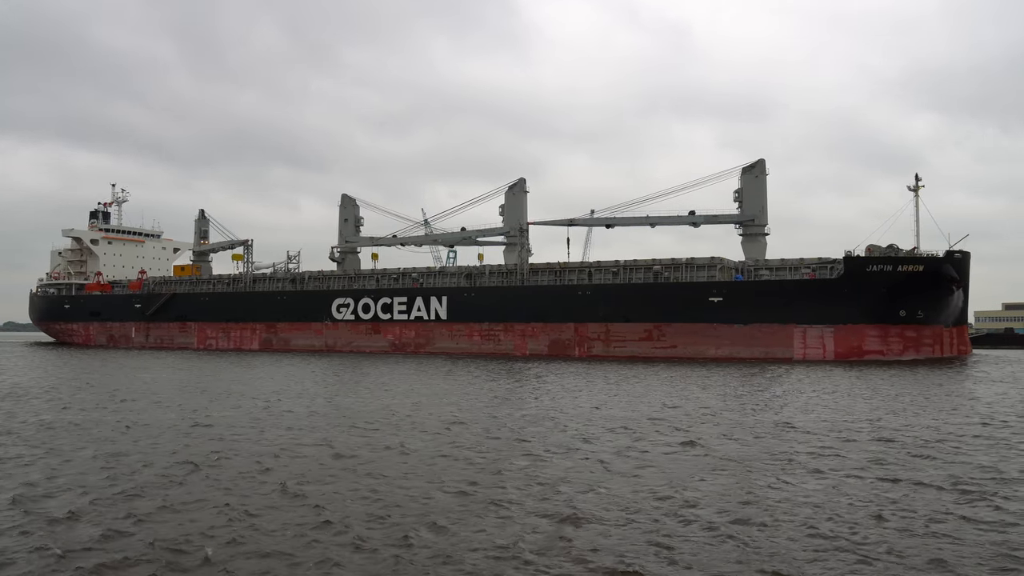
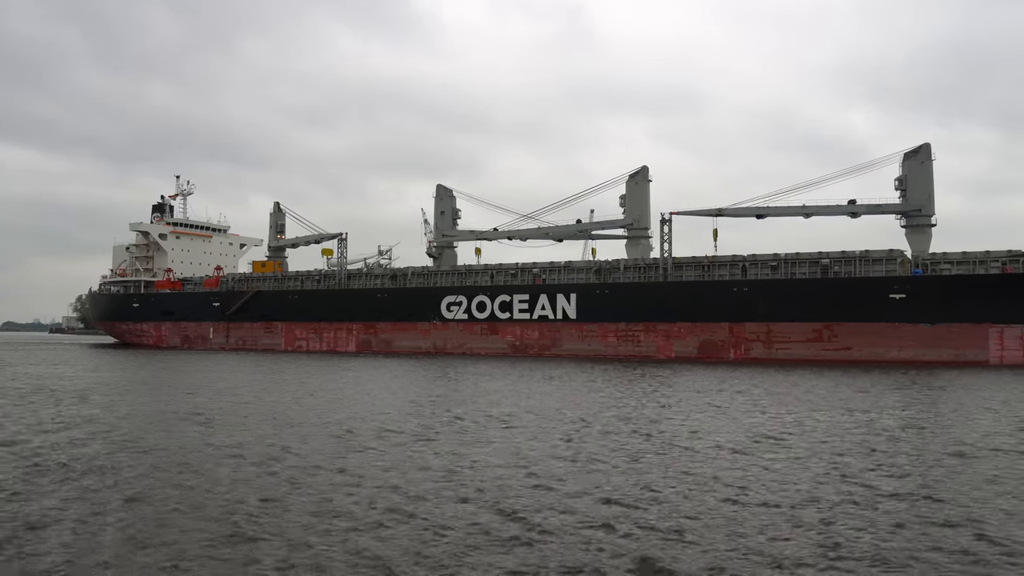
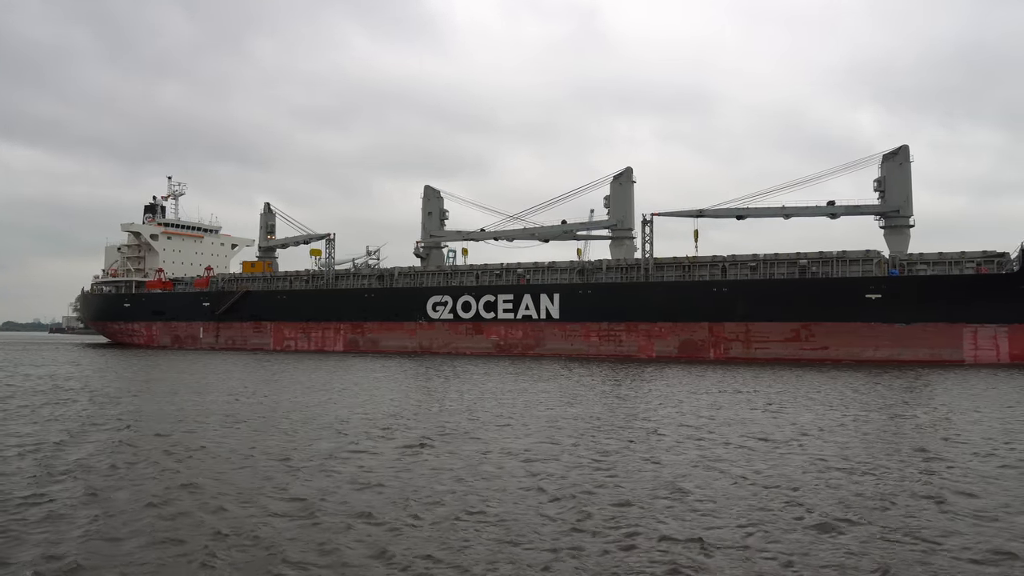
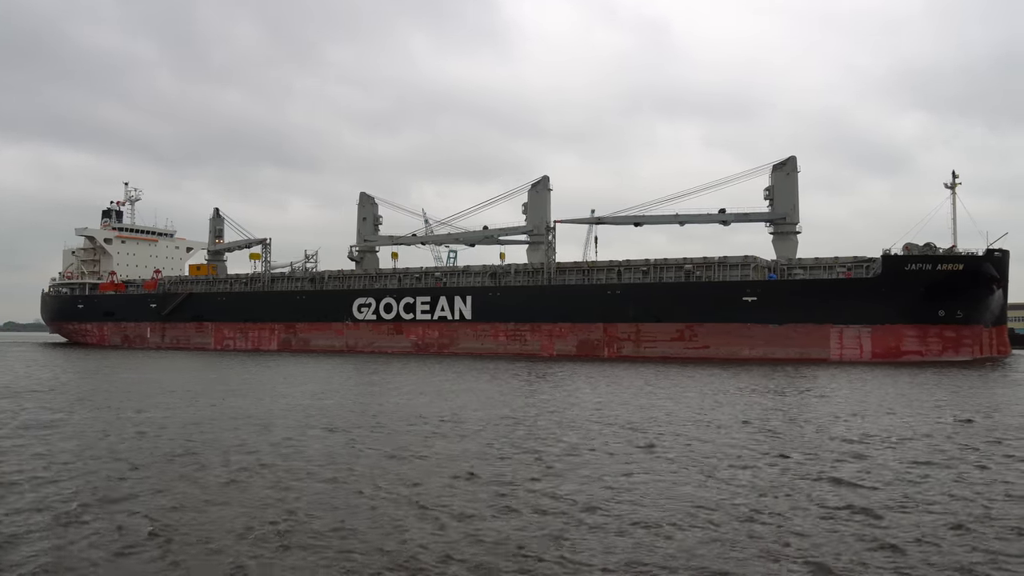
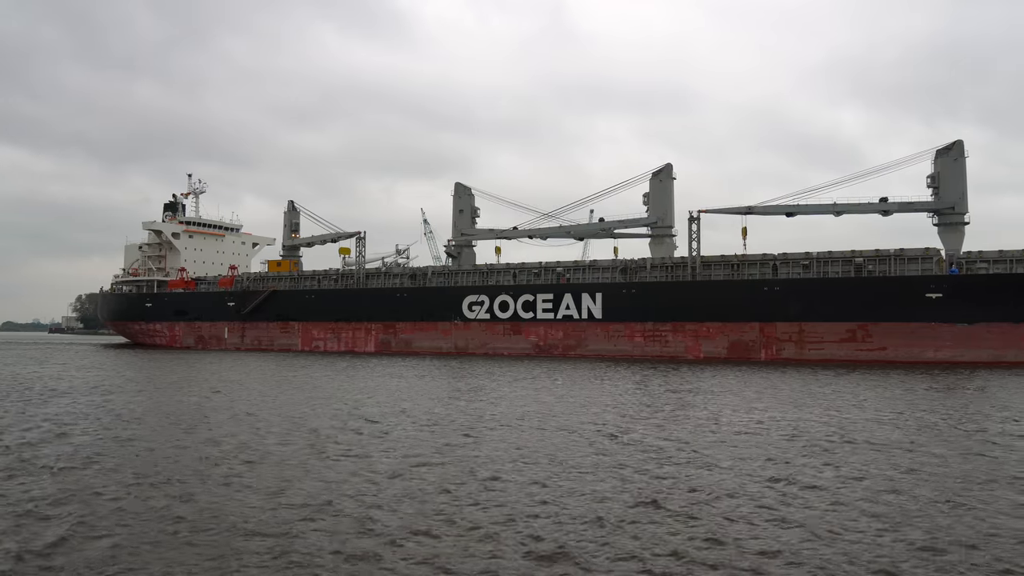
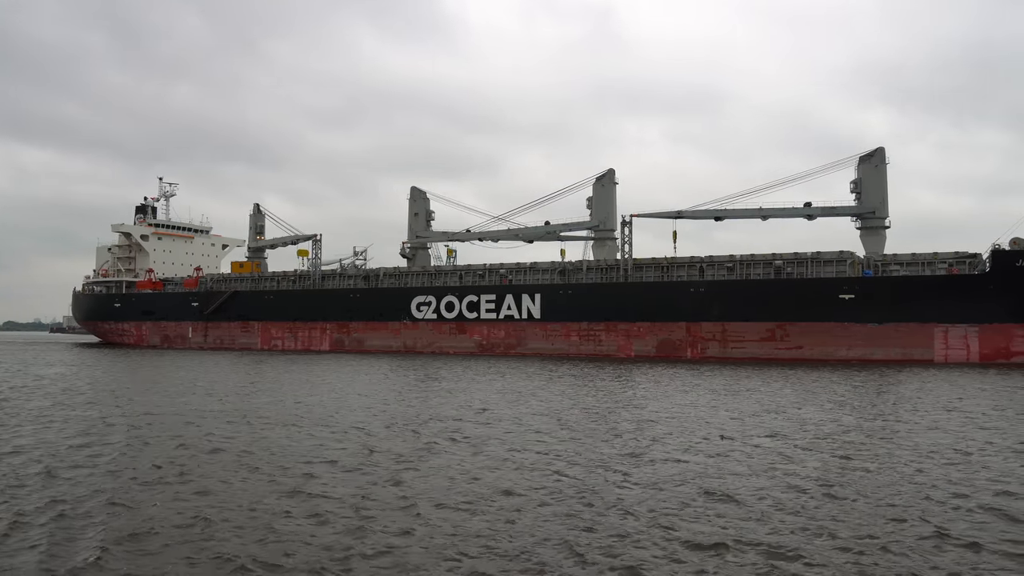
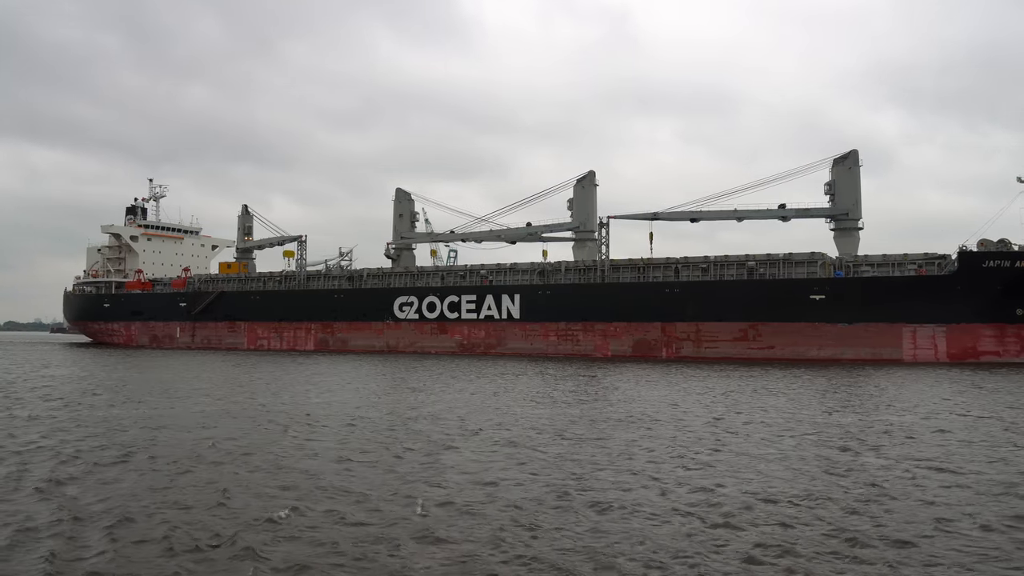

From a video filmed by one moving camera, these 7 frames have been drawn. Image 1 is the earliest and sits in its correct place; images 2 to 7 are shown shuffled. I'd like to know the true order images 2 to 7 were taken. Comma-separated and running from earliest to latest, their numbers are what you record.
4, 7, 6, 3, 2, 5
